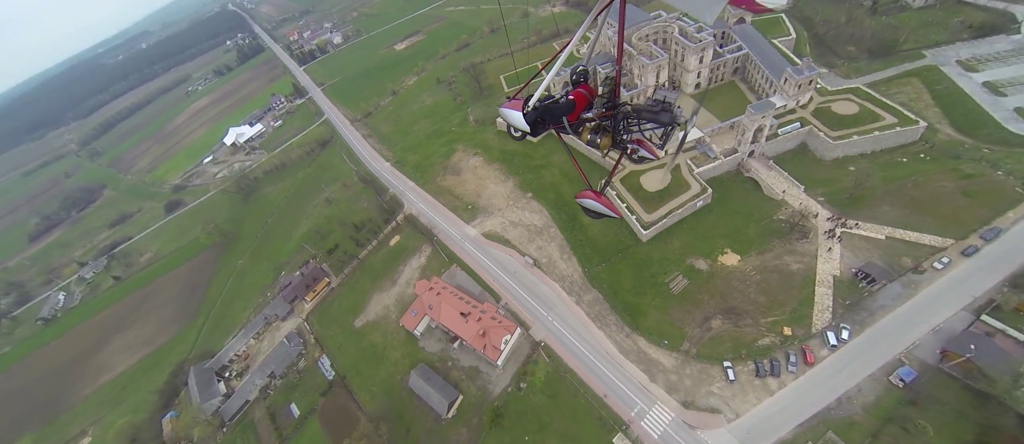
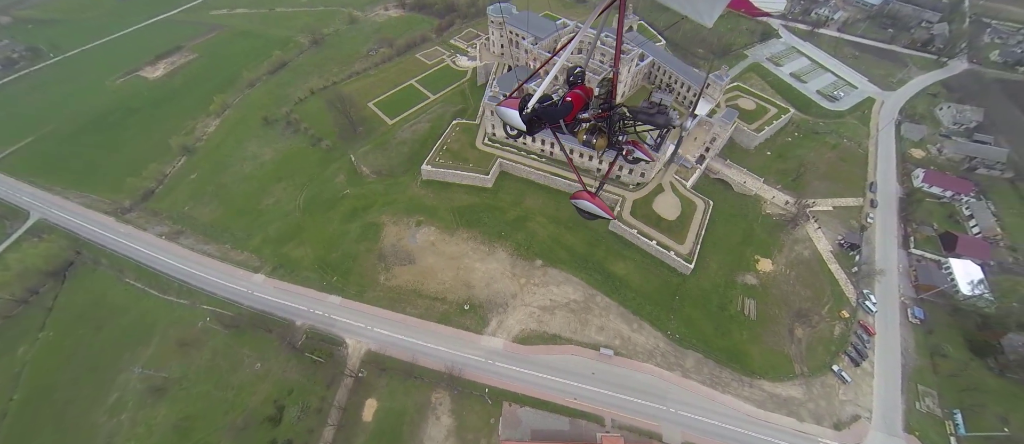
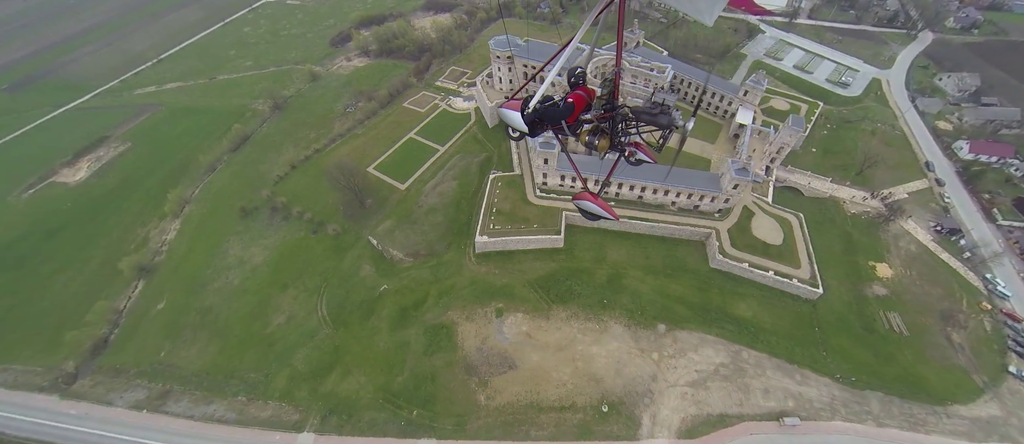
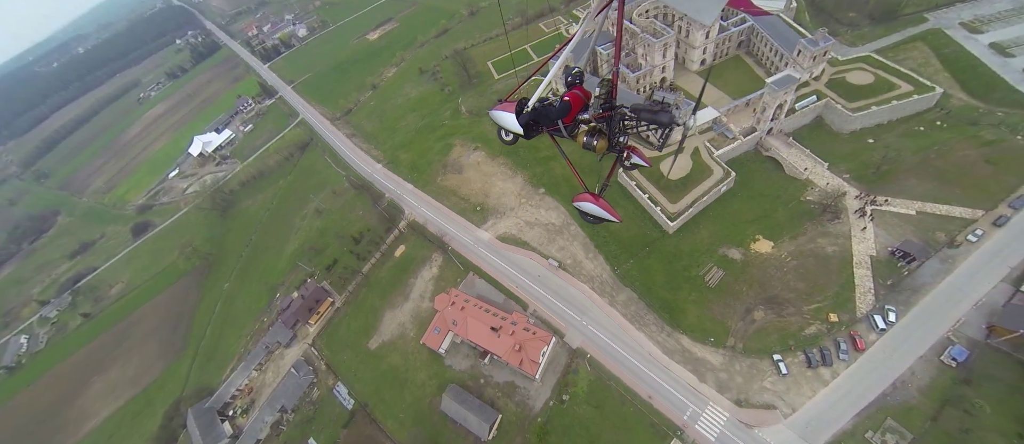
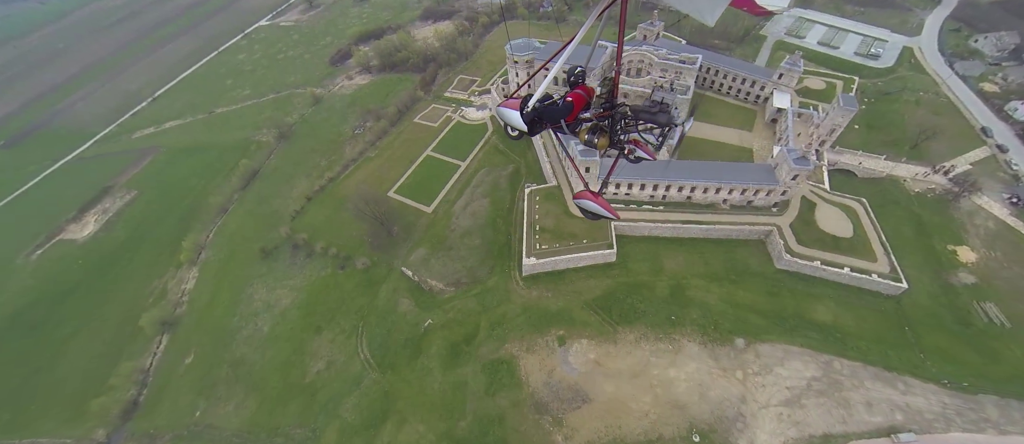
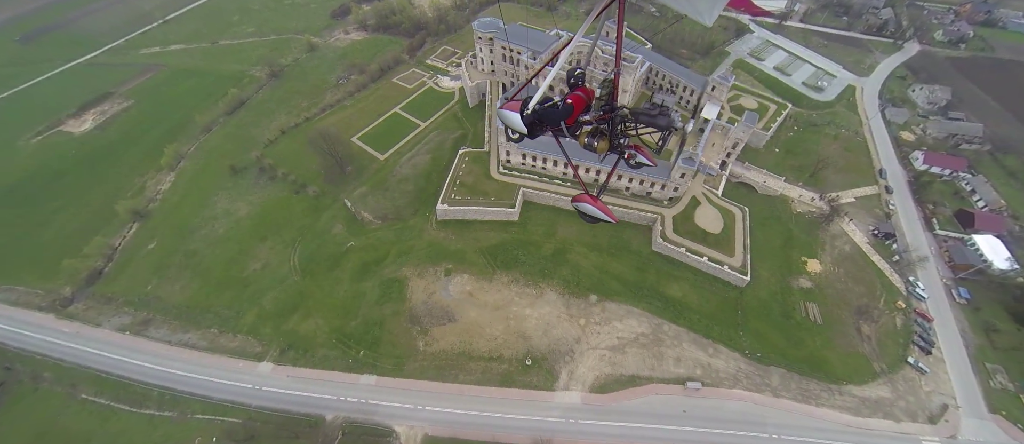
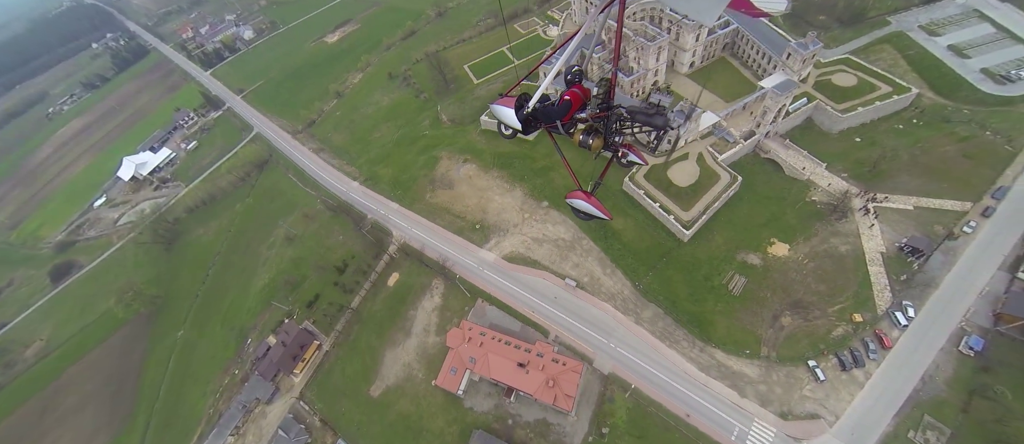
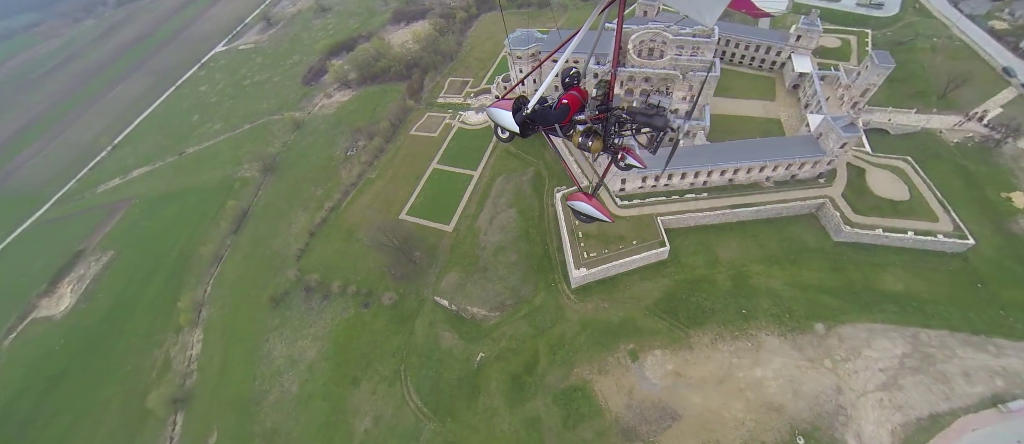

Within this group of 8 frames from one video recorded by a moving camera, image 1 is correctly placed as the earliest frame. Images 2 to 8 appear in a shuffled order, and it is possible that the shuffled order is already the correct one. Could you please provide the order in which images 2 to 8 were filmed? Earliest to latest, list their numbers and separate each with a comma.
4, 7, 2, 6, 3, 5, 8
